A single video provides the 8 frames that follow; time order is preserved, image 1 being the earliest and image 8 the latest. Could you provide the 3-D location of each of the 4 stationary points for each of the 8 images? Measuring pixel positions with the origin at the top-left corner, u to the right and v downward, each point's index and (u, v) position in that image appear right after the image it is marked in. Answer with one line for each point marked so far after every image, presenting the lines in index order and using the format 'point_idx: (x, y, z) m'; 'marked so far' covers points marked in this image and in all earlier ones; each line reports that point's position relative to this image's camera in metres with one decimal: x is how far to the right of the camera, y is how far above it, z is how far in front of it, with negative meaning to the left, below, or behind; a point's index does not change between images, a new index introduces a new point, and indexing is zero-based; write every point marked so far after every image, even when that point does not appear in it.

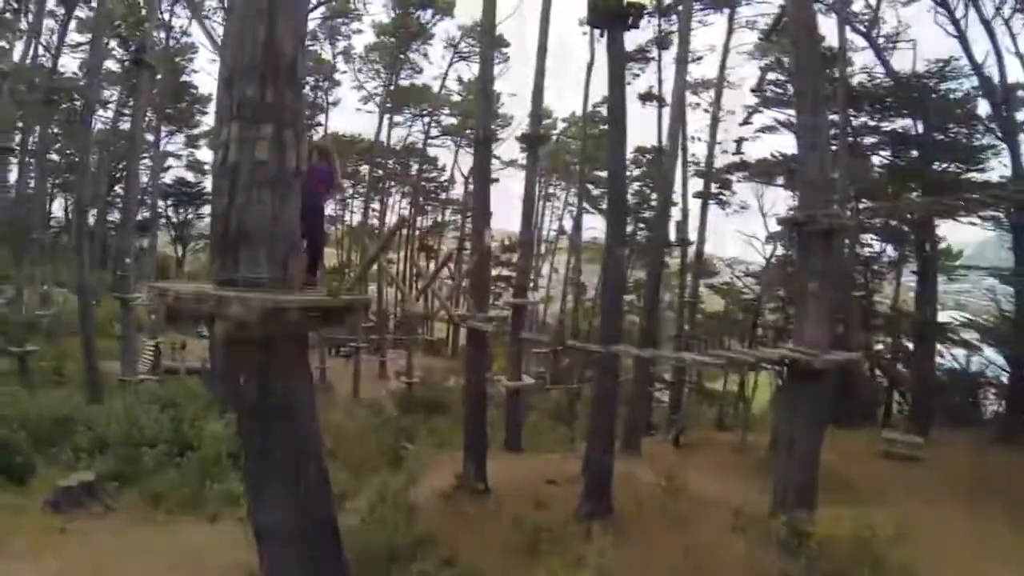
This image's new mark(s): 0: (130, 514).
0: (-2.9, -1.7, +6.1) m
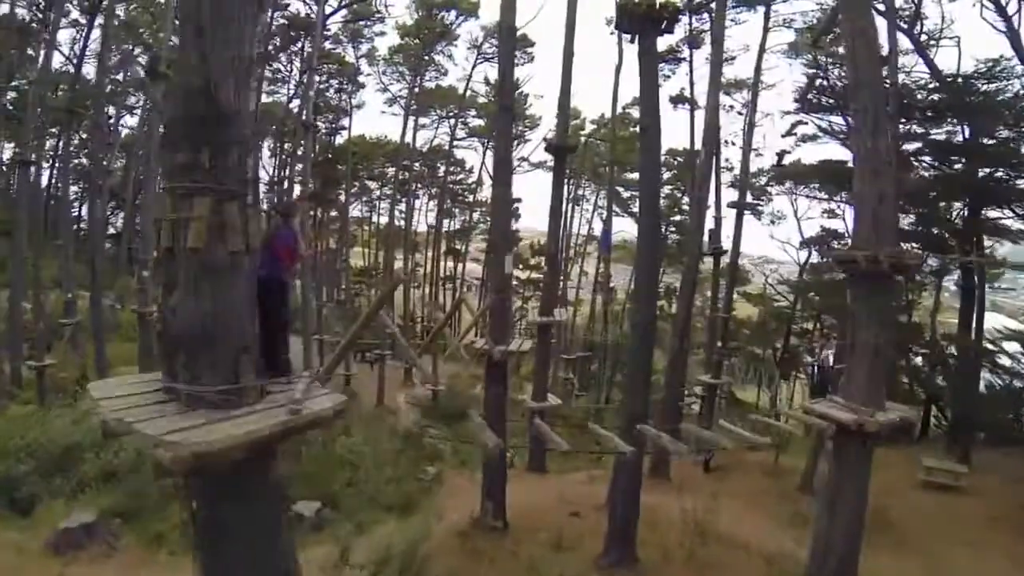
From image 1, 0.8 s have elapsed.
0: (-2.7, -1.9, +5.8) m
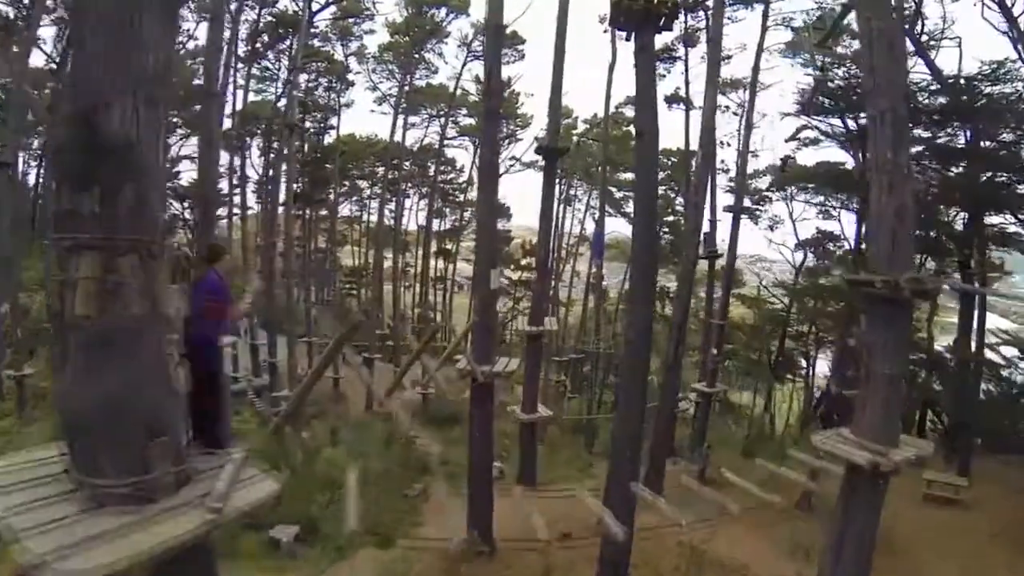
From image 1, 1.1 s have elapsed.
0: (-2.8, -2.0, +5.6) m
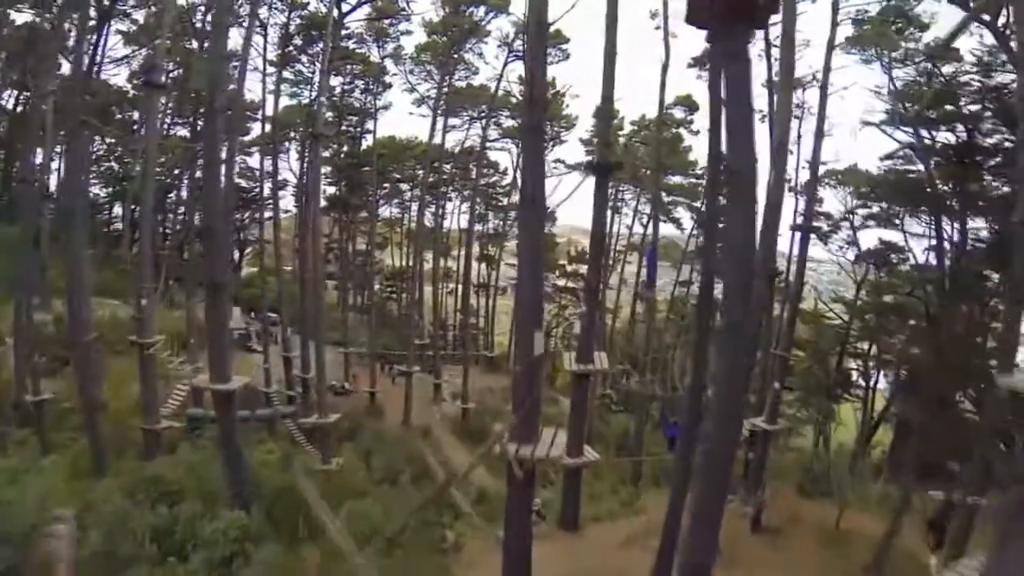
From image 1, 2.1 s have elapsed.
0: (-2.6, -2.2, +5.0) m
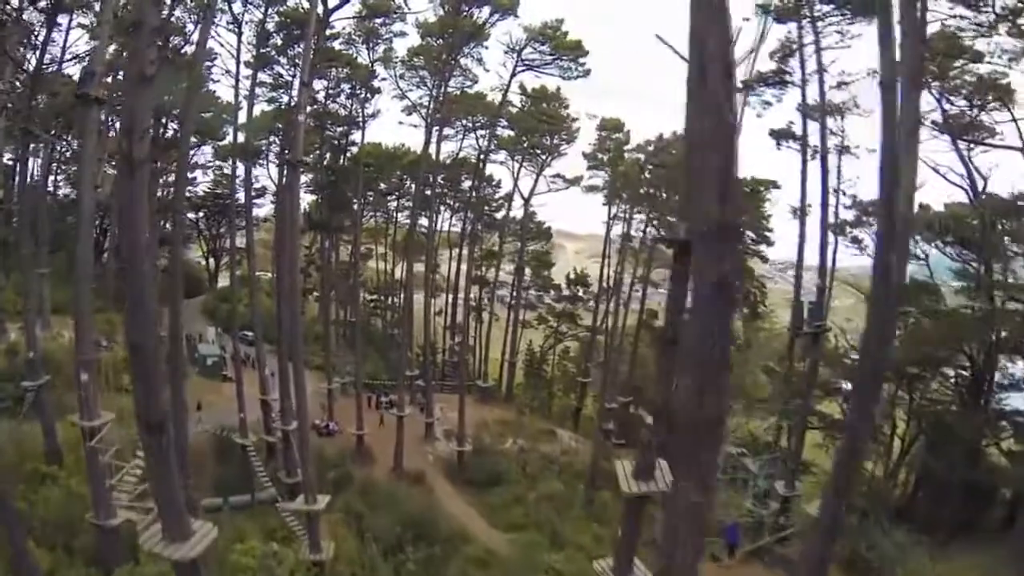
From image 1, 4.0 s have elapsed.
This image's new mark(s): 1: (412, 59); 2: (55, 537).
0: (-2.2, -2.9, +3.5) m
1: (-2.1, +4.9, +17.1) m
2: (-4.5, -2.4, +8.0) m
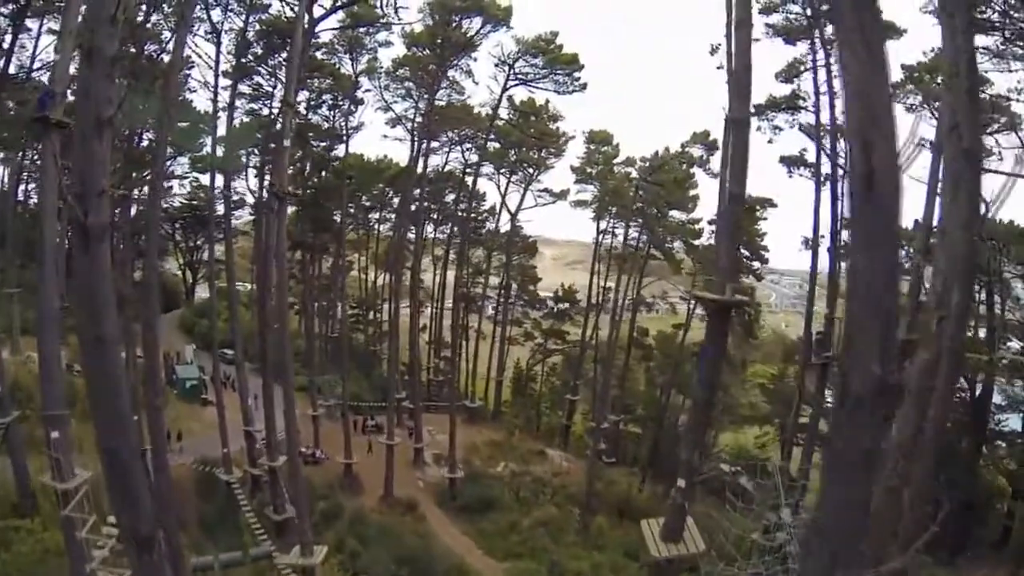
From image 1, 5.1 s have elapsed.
0: (-2.0, -3.2, +3.0) m
1: (-2.3, +4.5, +16.6) m
2: (-4.4, -2.8, +7.4) m
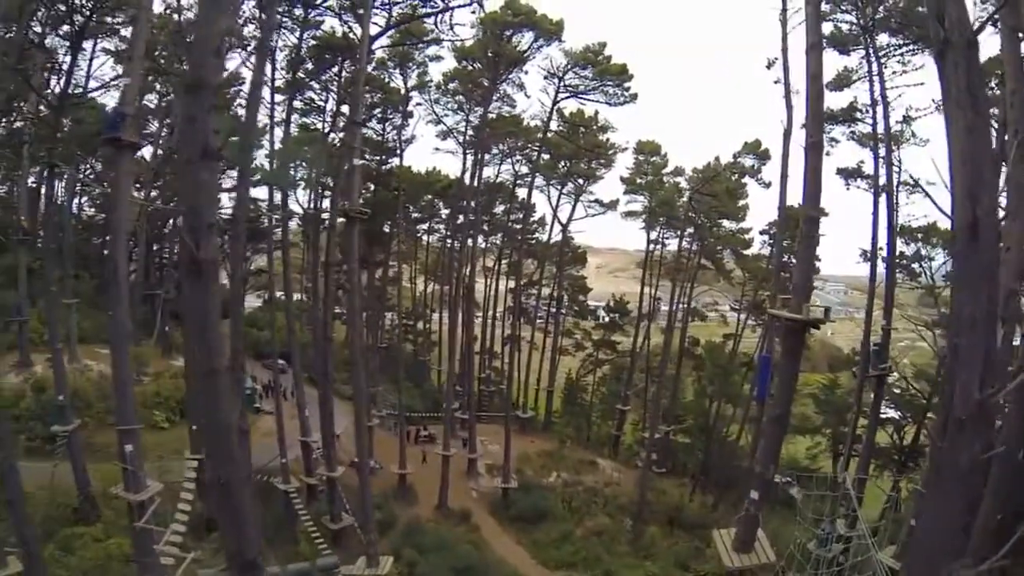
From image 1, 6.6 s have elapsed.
0: (-1.6, -3.3, +3.2) m
1: (-1.3, +4.2, +16.9) m
2: (-3.8, -3.0, +7.7) m
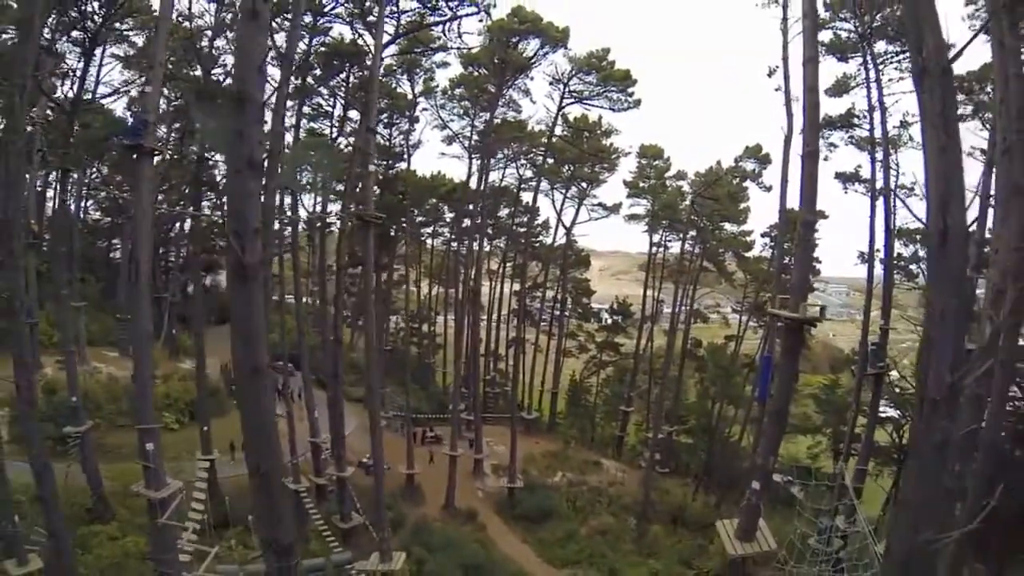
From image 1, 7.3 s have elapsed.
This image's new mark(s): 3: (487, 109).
0: (-1.5, -3.3, +3.5) m
1: (-1.2, +4.2, +17.2) m
2: (-3.7, -3.0, +8.0) m
3: (-0.6, +3.7, +17.0) m
